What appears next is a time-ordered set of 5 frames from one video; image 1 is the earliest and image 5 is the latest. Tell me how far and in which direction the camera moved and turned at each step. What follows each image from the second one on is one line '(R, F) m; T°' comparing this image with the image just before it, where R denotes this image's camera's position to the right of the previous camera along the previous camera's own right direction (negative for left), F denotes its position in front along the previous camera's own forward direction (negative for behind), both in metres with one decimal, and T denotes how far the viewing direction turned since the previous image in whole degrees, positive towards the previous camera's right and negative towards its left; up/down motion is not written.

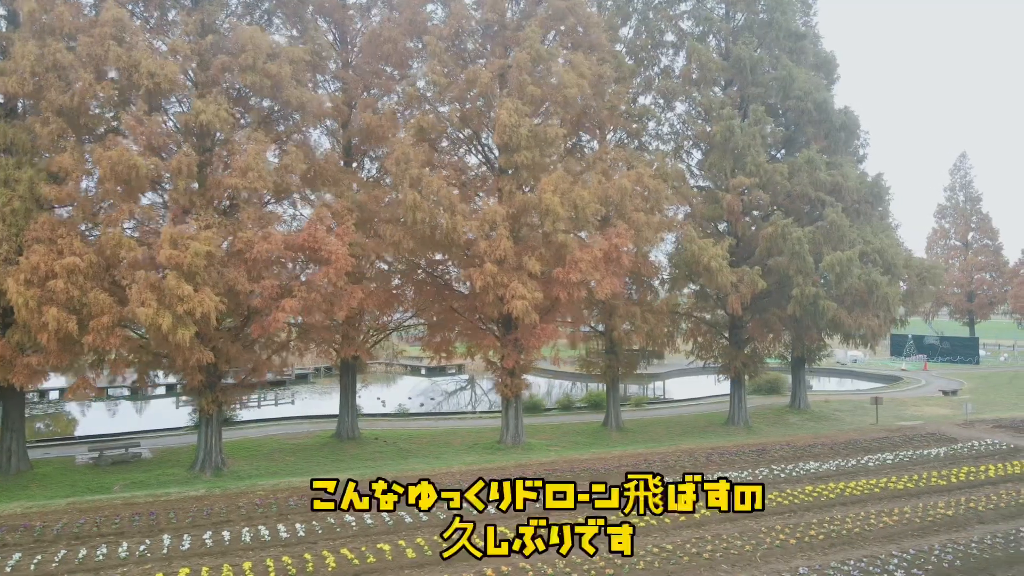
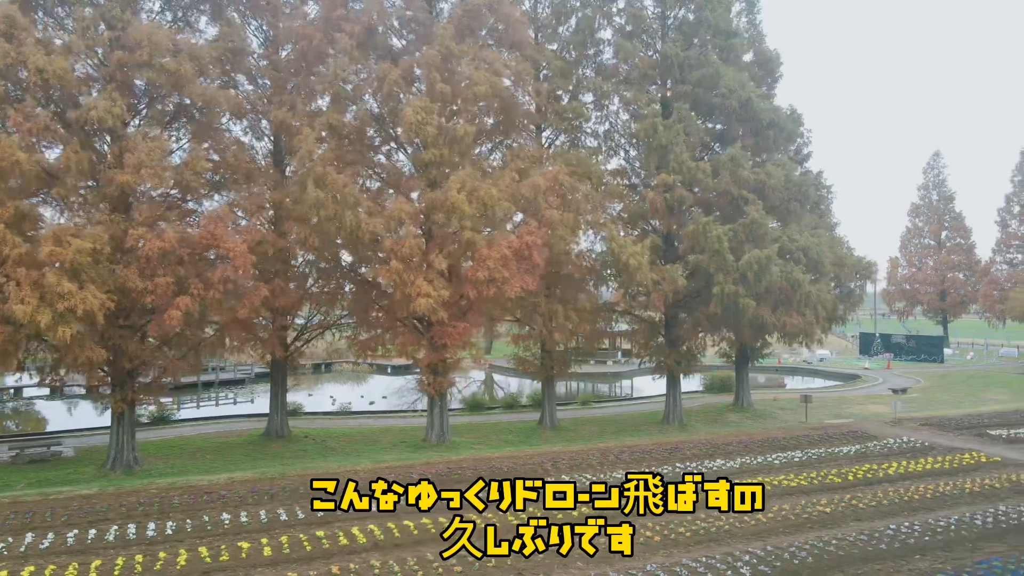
(+2.1, 0.0) m; 0°
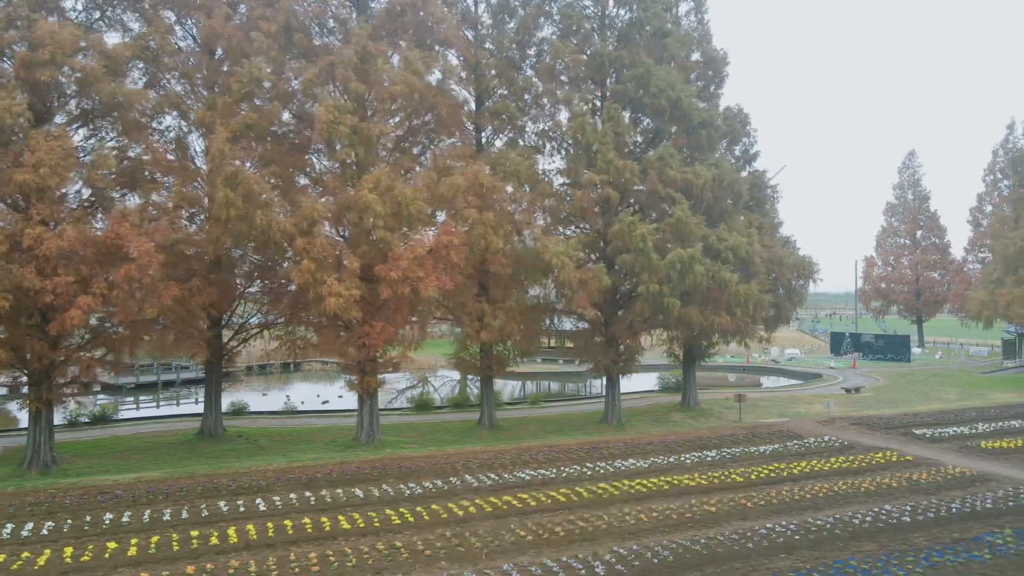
(+2.0, 0.0) m; 0°
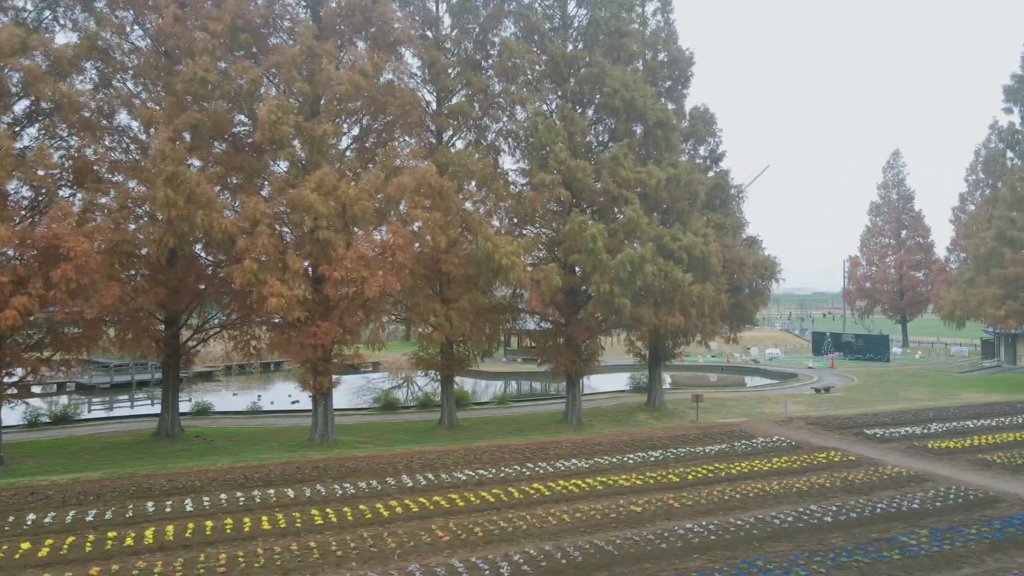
(+1.3, 0.0) m; 0°
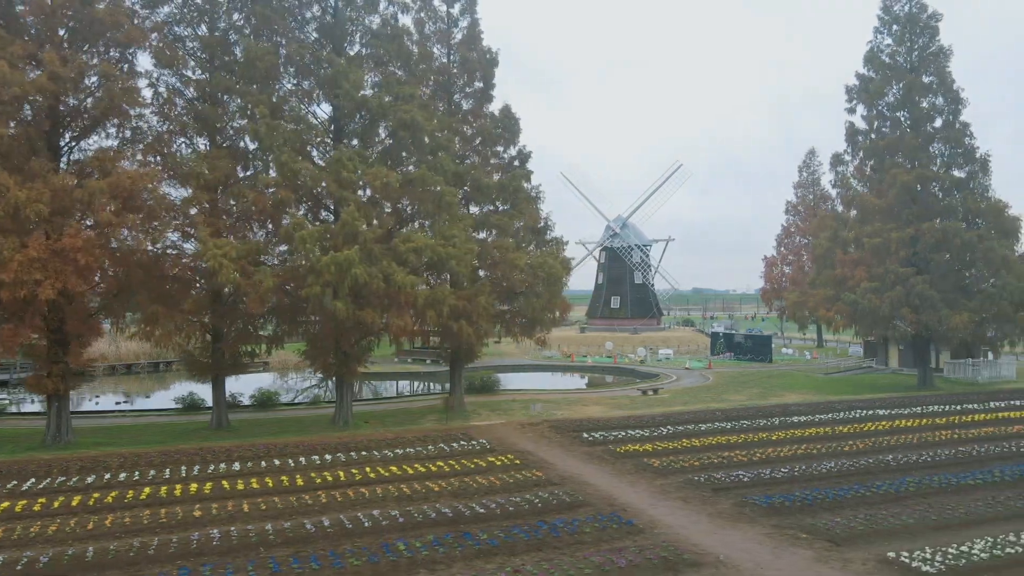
(+7.8, +0.1) m; 0°
